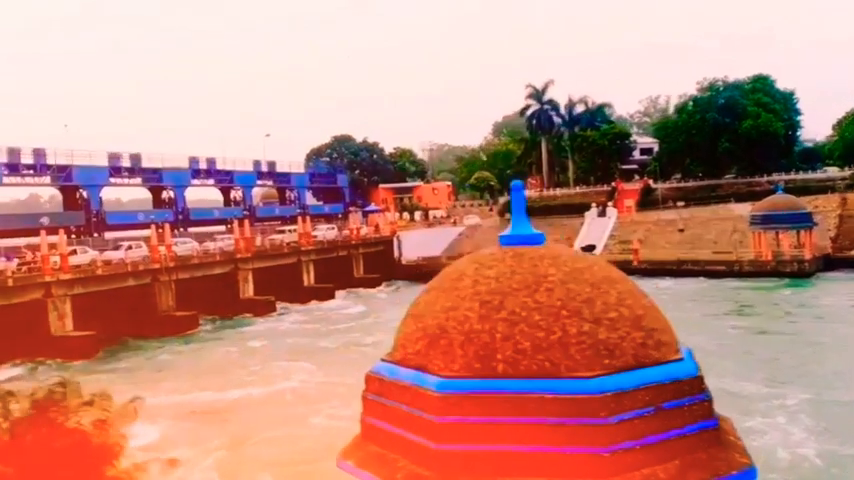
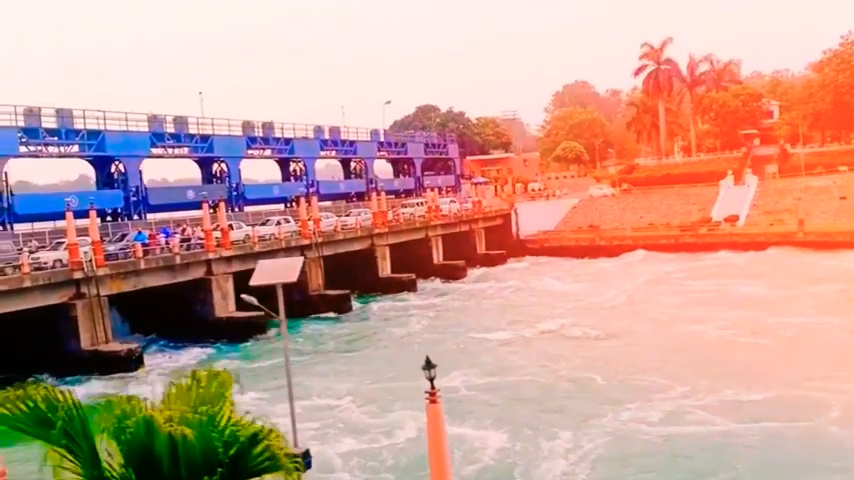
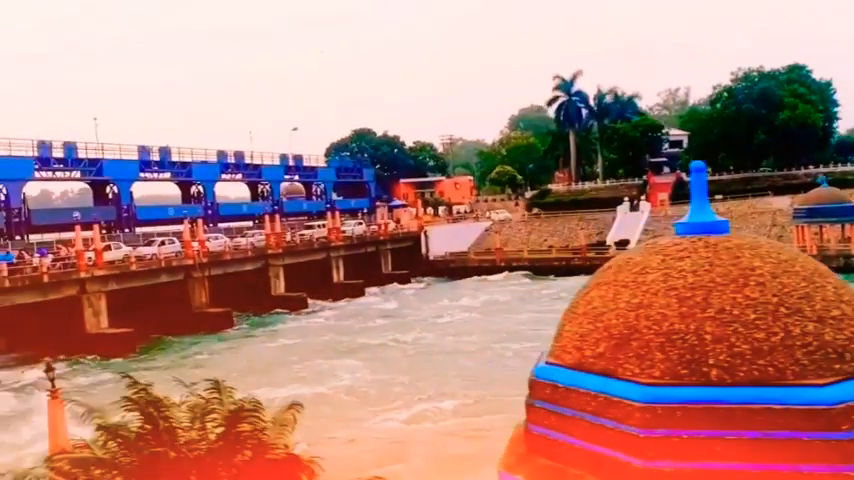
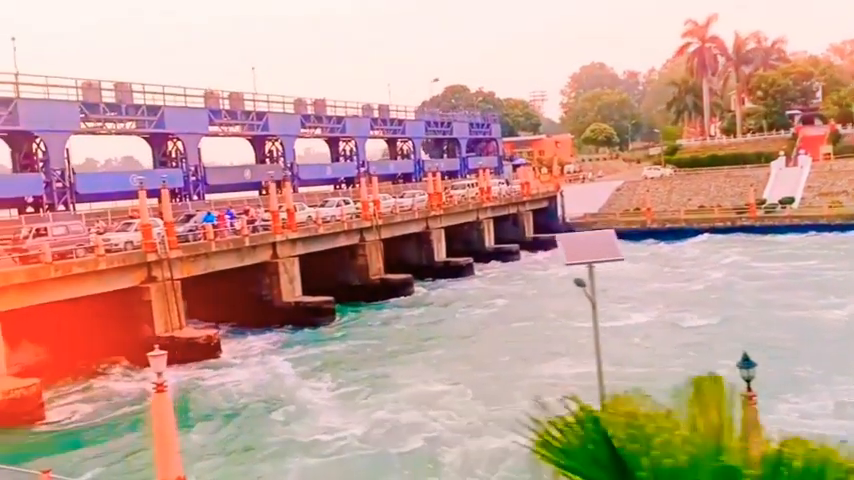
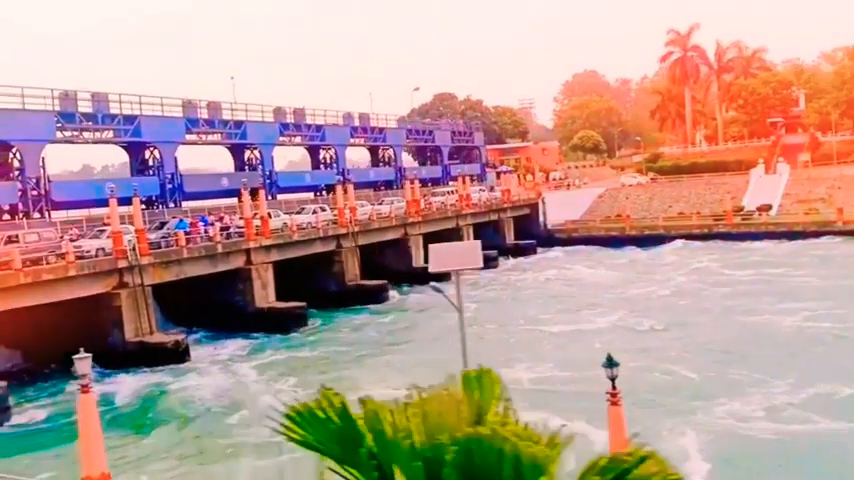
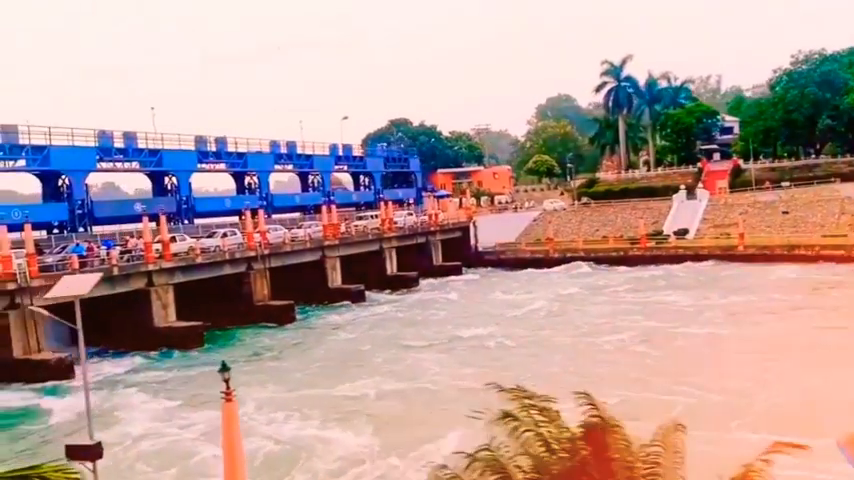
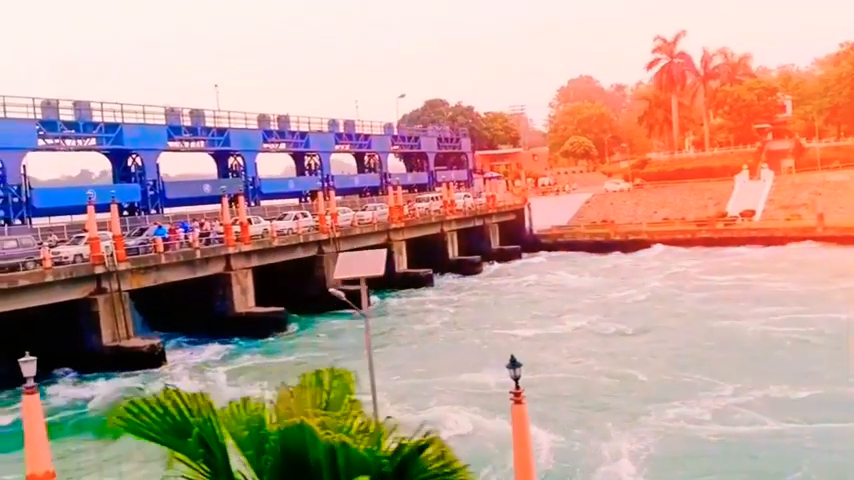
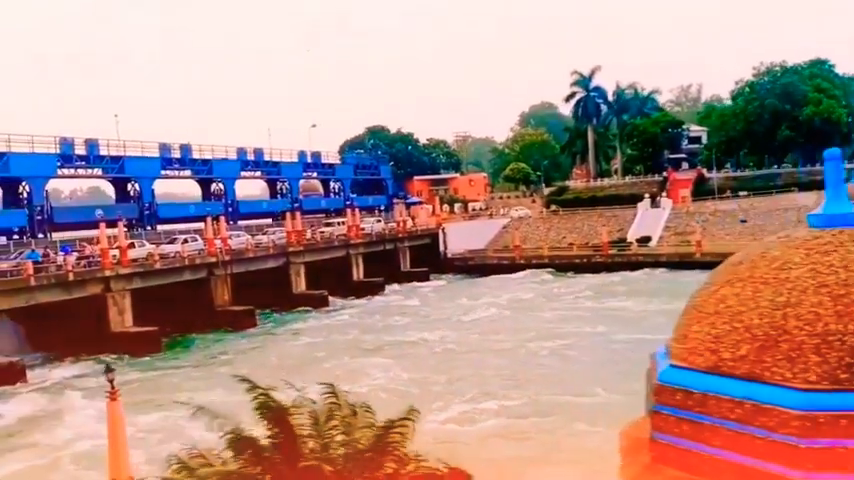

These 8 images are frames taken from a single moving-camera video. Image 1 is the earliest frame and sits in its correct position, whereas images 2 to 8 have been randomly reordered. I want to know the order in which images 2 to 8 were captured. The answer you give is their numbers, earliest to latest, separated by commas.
3, 8, 6, 2, 7, 5, 4
